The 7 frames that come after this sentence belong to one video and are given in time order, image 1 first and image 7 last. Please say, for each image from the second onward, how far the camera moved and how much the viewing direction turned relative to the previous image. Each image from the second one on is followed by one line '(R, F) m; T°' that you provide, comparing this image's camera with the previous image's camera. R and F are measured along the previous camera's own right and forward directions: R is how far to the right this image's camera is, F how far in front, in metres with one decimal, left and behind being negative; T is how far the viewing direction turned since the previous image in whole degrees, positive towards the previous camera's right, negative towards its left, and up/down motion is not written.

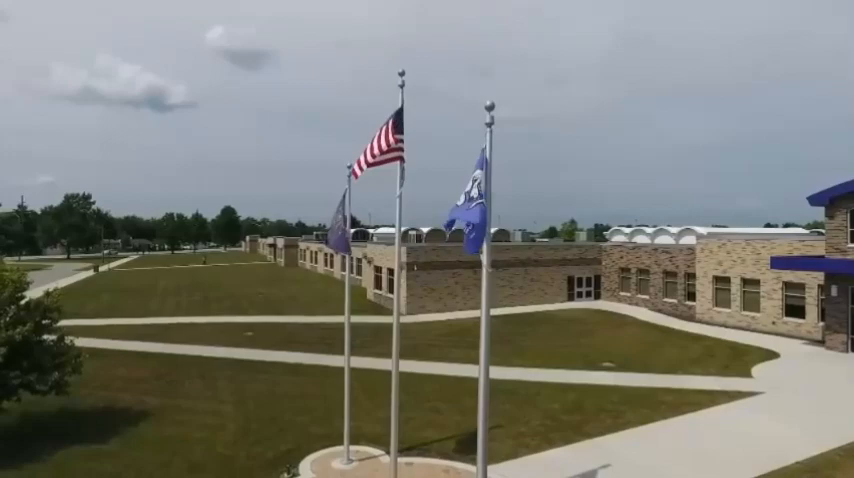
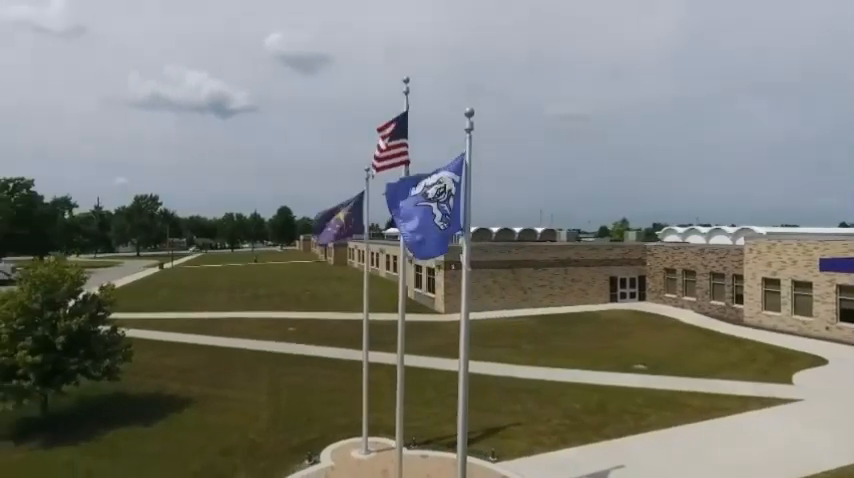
(+0.9, -0.3) m; -6°
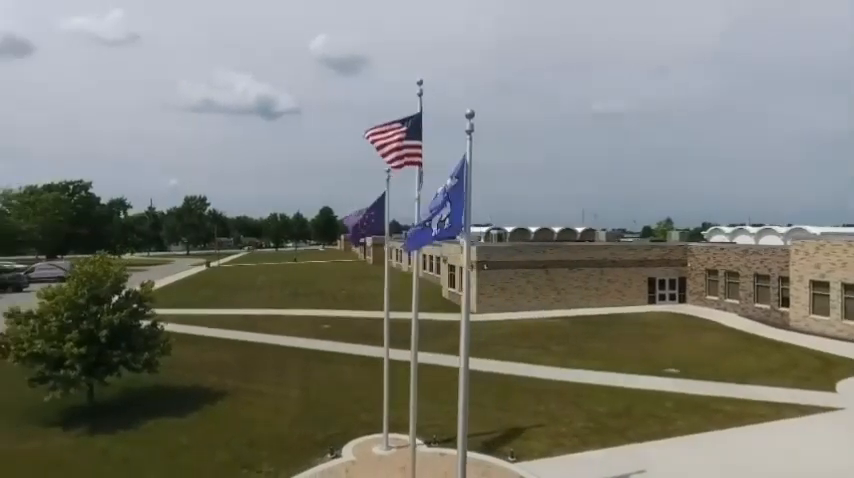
(+0.6, -0.1) m; -4°
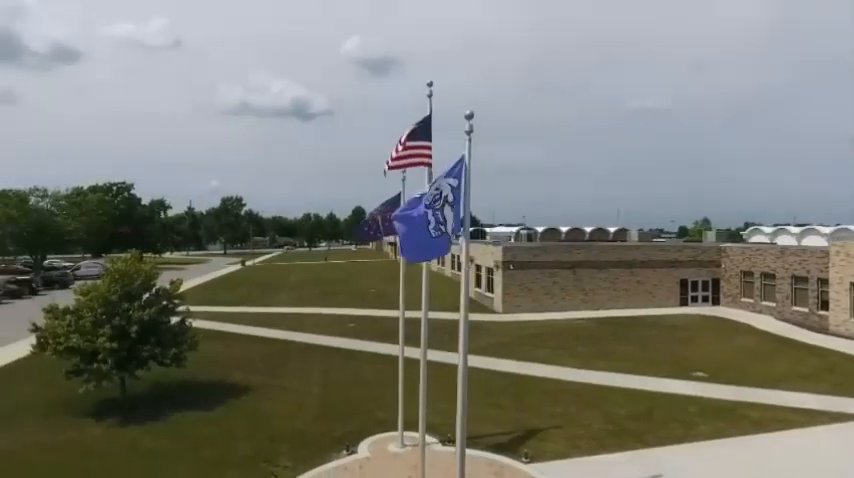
(+0.5, -0.1) m; -4°
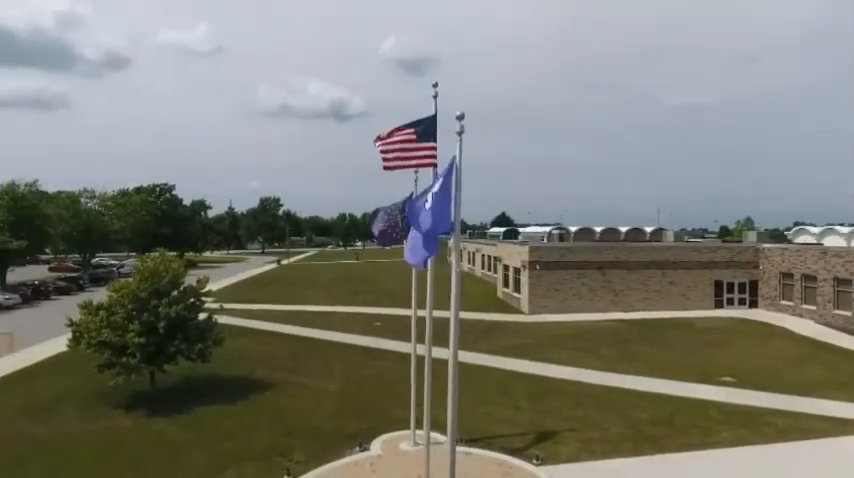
(+0.6, 0.0) m; -4°
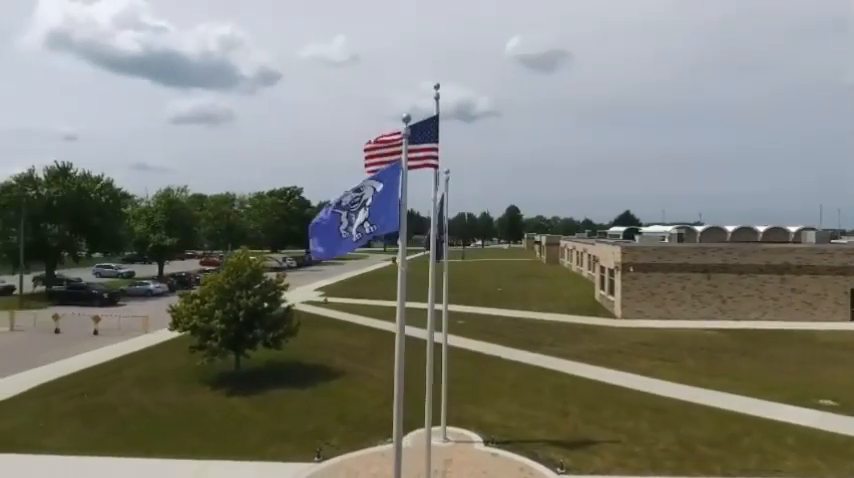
(+2.5, +0.1) m; -14°
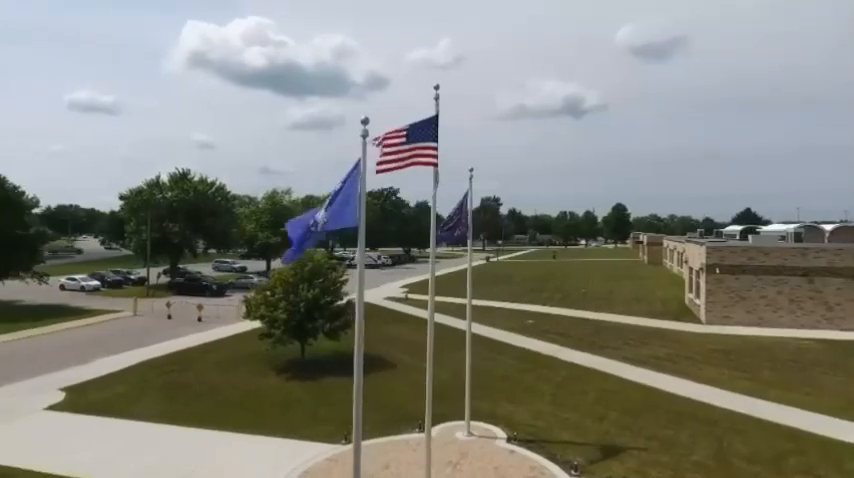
(+2.2, -0.1) m; -12°
